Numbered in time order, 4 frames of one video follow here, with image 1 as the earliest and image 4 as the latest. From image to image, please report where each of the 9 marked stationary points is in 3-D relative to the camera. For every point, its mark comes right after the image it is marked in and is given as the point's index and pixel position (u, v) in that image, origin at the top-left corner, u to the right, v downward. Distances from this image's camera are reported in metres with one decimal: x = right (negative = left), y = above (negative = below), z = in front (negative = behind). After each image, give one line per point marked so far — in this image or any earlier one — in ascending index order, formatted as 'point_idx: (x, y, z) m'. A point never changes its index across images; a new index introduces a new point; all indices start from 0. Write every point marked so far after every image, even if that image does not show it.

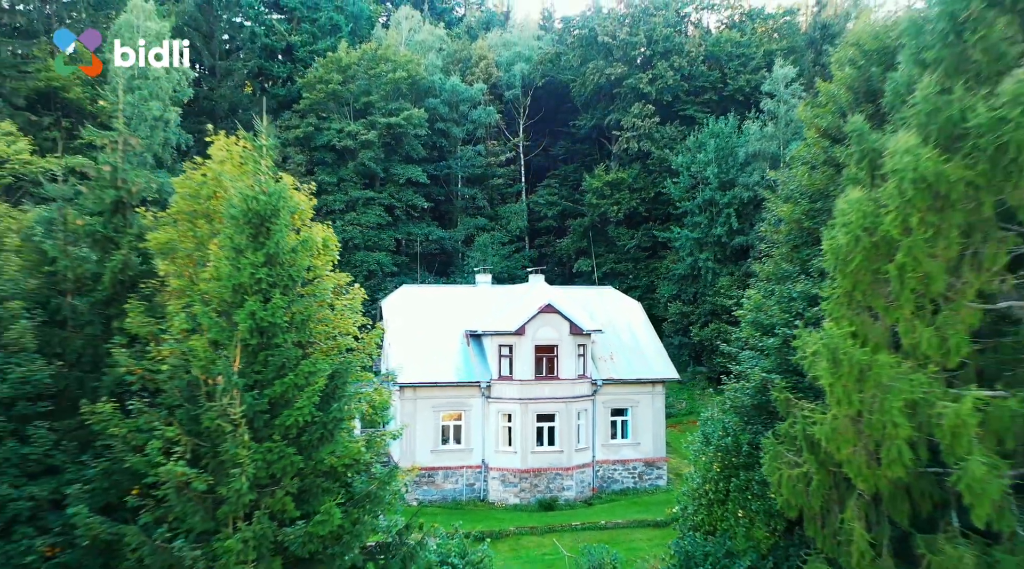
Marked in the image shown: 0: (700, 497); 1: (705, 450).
0: (+3.2, -3.7, +14.5) m
1: (+3.3, -2.8, +14.3) m
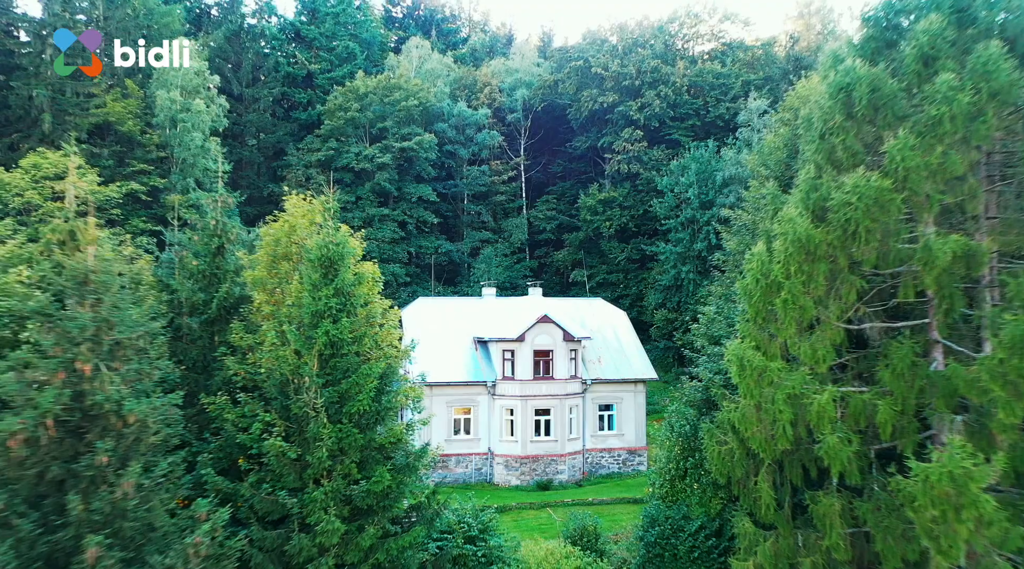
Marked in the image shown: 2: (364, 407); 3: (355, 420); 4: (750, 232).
0: (+3.3, -4.1, +18.2) m
1: (+3.4, -3.2, +18.0) m
2: (-2.4, -2.0, +13.5) m
3: (-2.6, -2.2, +13.7) m
4: (+5.3, +1.1, +18.5) m
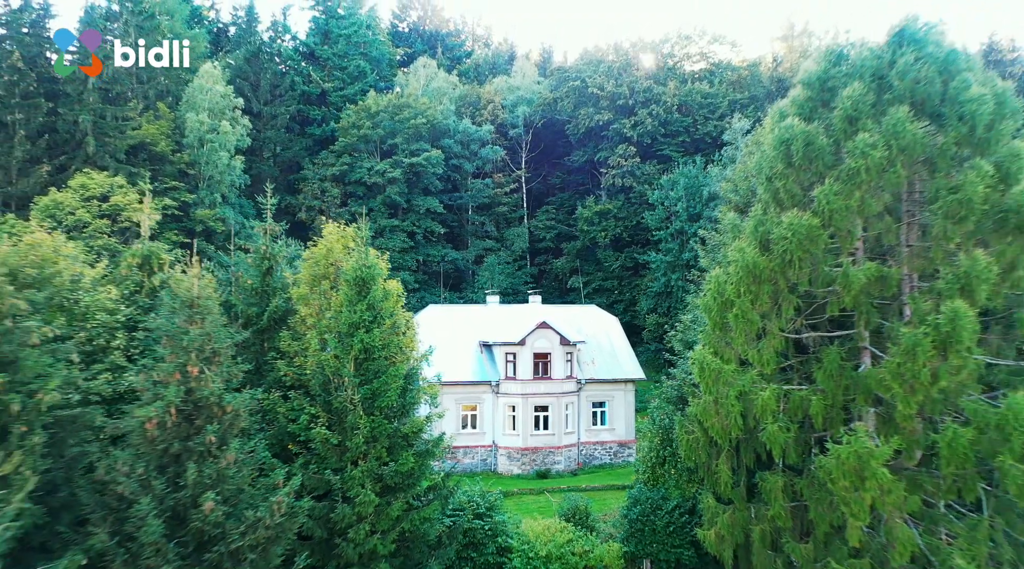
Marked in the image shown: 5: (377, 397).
0: (+3.3, -4.4, +21.0) m
1: (+3.4, -3.5, +20.8) m
2: (-2.3, -2.3, +16.3) m
3: (-2.5, -2.5, +16.5) m
4: (+5.3, +0.8, +21.3) m
5: (-2.6, -2.2, +16.4) m
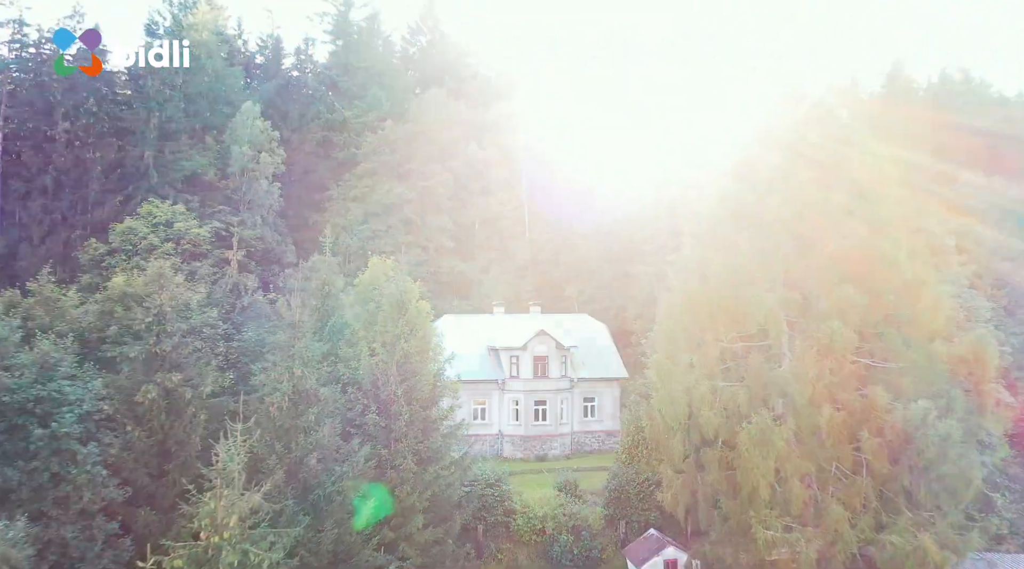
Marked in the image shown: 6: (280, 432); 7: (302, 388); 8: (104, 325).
0: (+3.4, -5.0, +26.1) m
1: (+3.5, -4.1, +25.9) m
2: (-2.2, -2.8, +21.4) m
3: (-2.4, -3.1, +21.6) m
4: (+5.4, +0.3, +26.4) m
5: (-2.5, -2.7, +21.5) m
6: (-4.6, -2.9, +16.4) m
7: (-4.2, -2.0, +16.7) m
8: (-8.6, -0.9, +17.8) m
